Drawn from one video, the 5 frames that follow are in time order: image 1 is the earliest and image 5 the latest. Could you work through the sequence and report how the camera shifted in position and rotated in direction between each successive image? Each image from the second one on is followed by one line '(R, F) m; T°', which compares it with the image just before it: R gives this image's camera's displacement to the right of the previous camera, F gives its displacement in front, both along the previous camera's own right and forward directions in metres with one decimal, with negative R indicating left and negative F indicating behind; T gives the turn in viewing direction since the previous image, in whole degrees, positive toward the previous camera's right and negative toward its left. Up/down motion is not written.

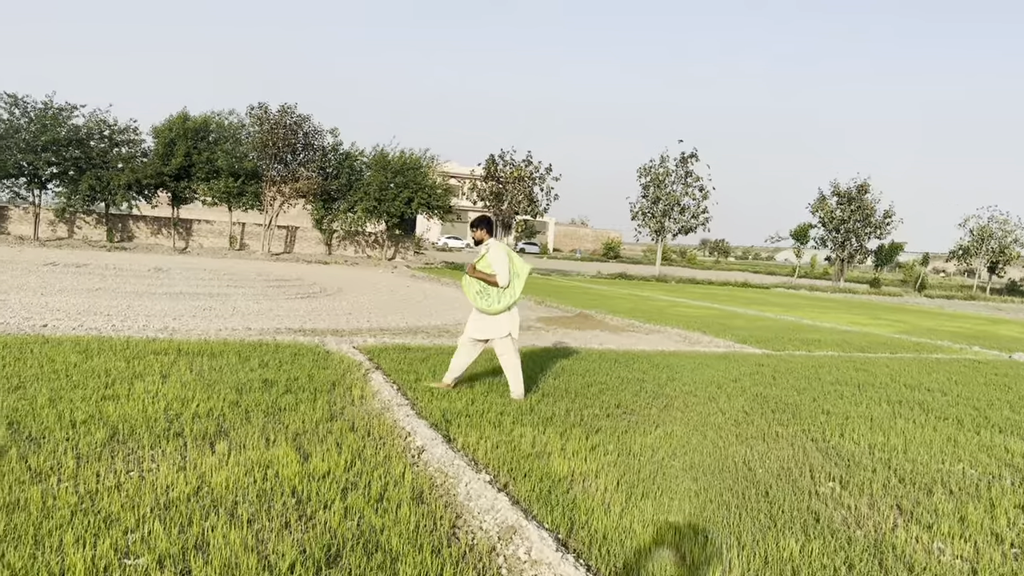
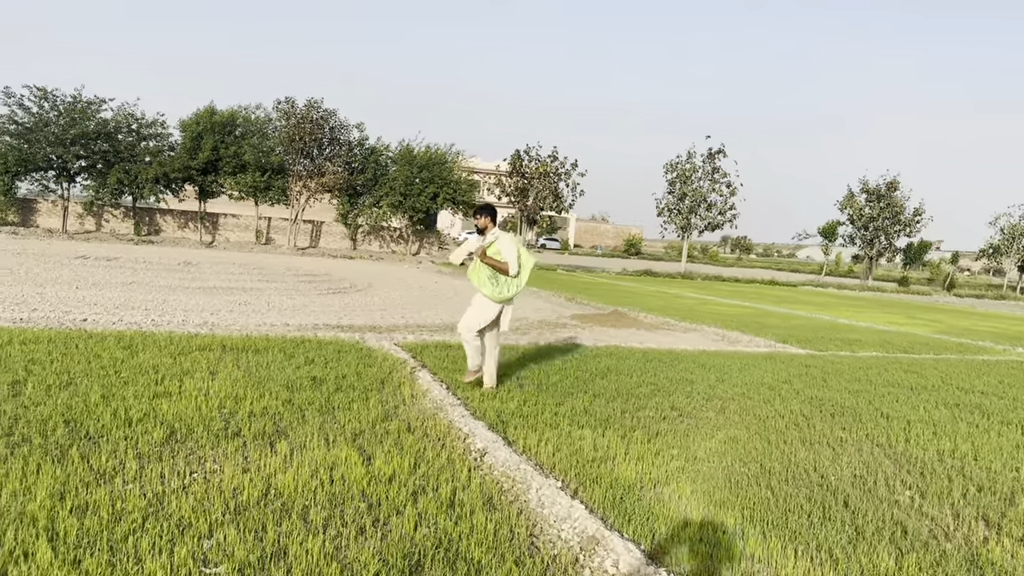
(-0.2, +0.1) m; -1°
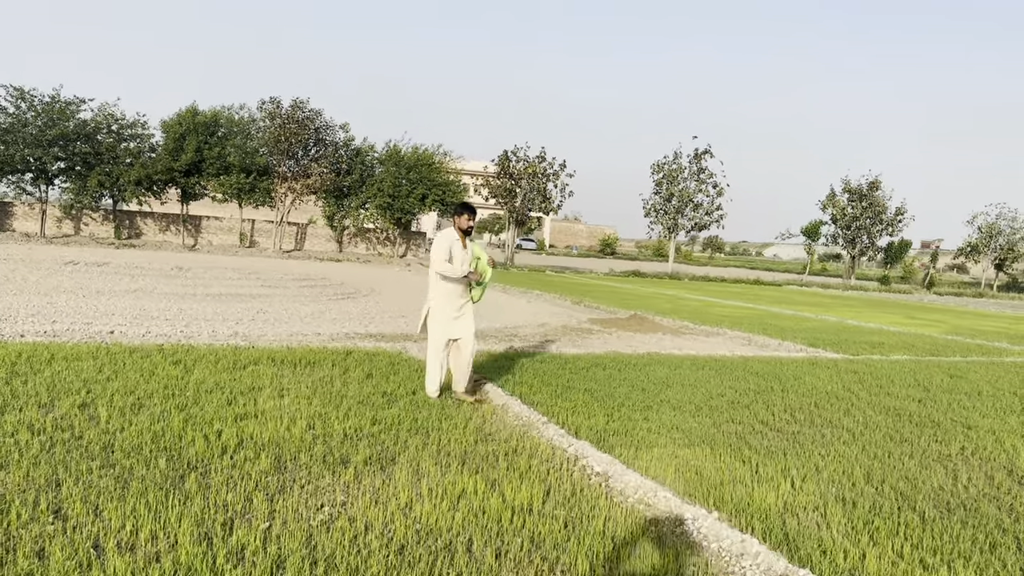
(-0.7, +0.2) m; +2°
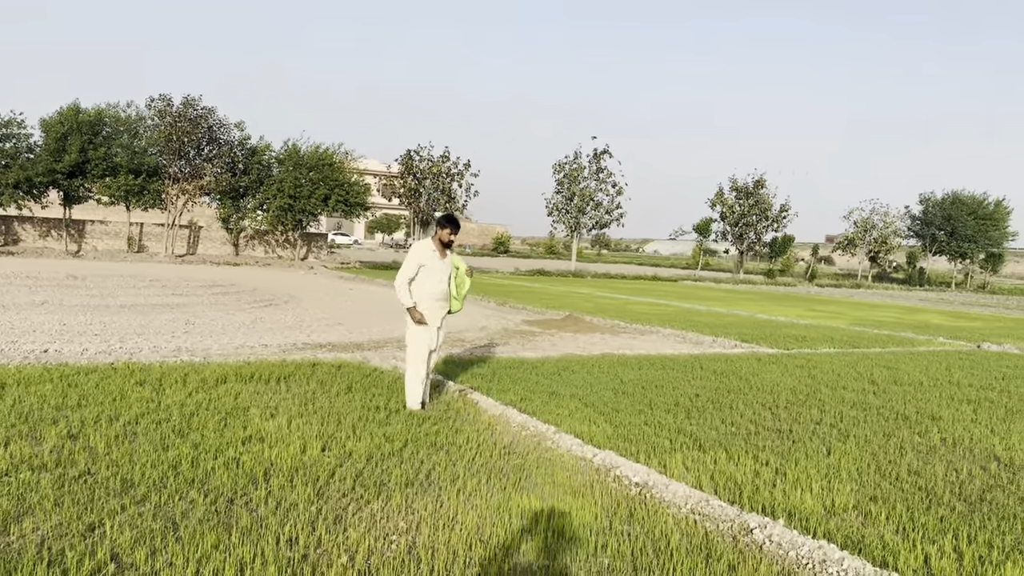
(-0.7, +0.1) m; +8°
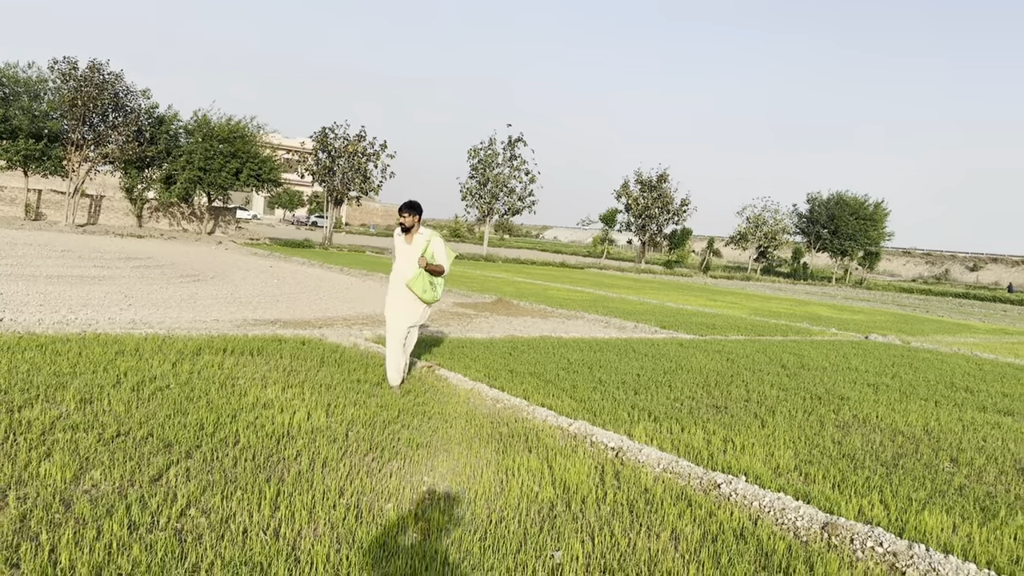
(-0.5, -0.5) m; +7°
